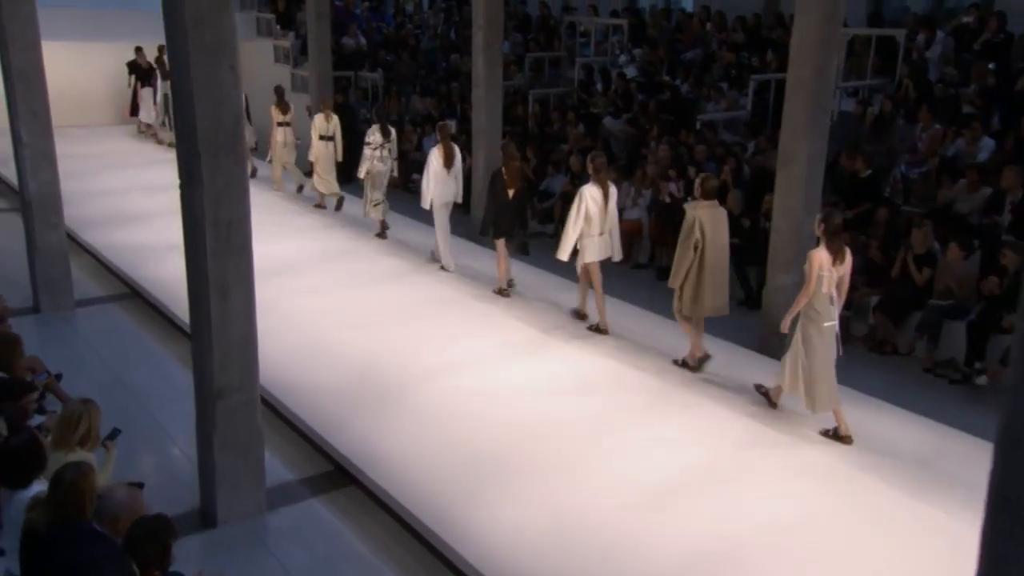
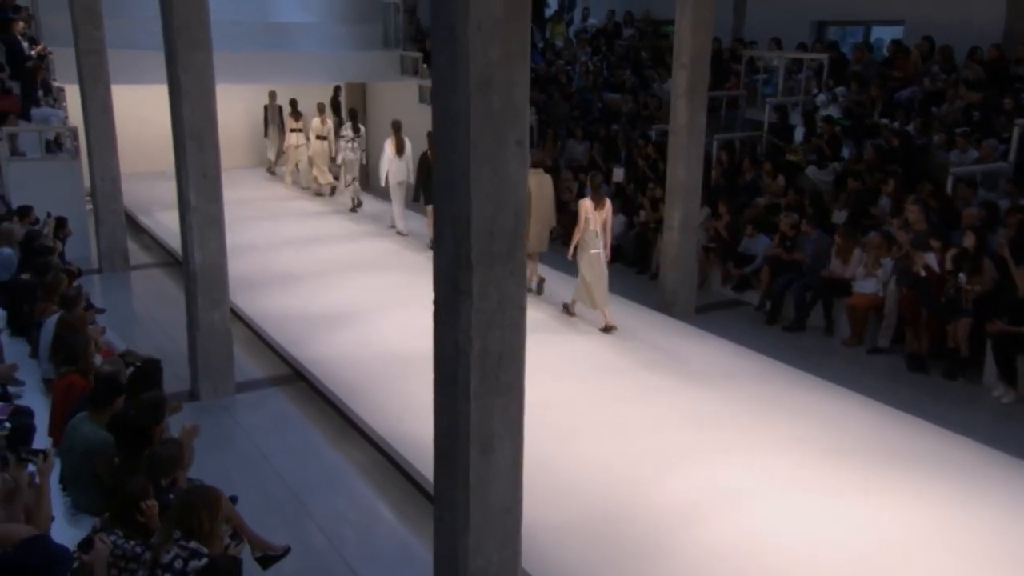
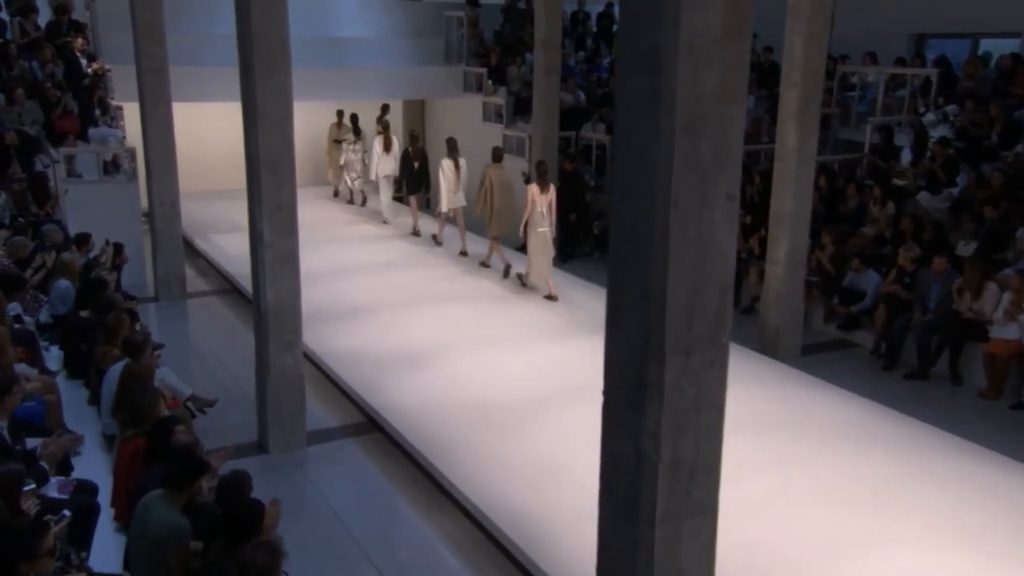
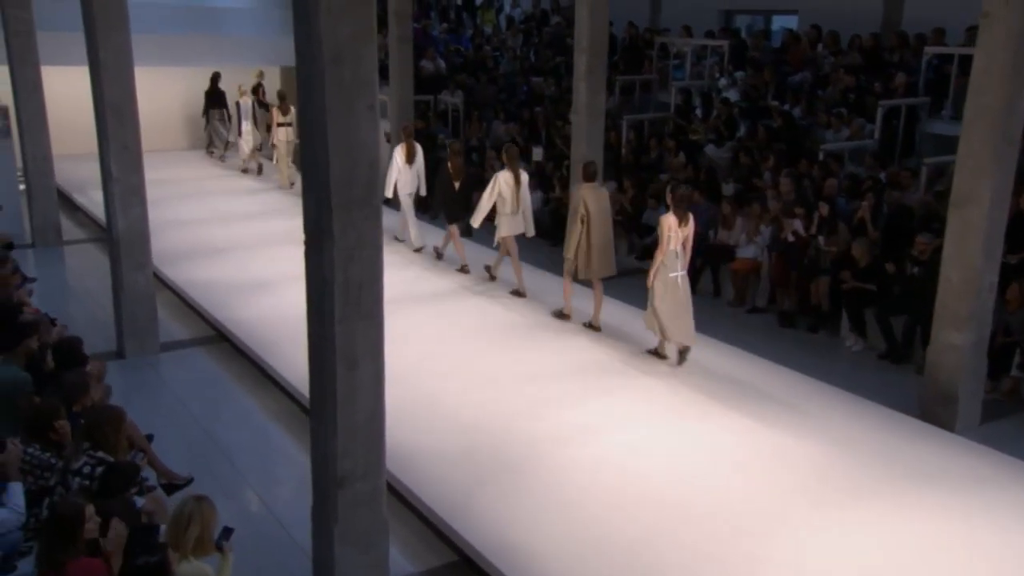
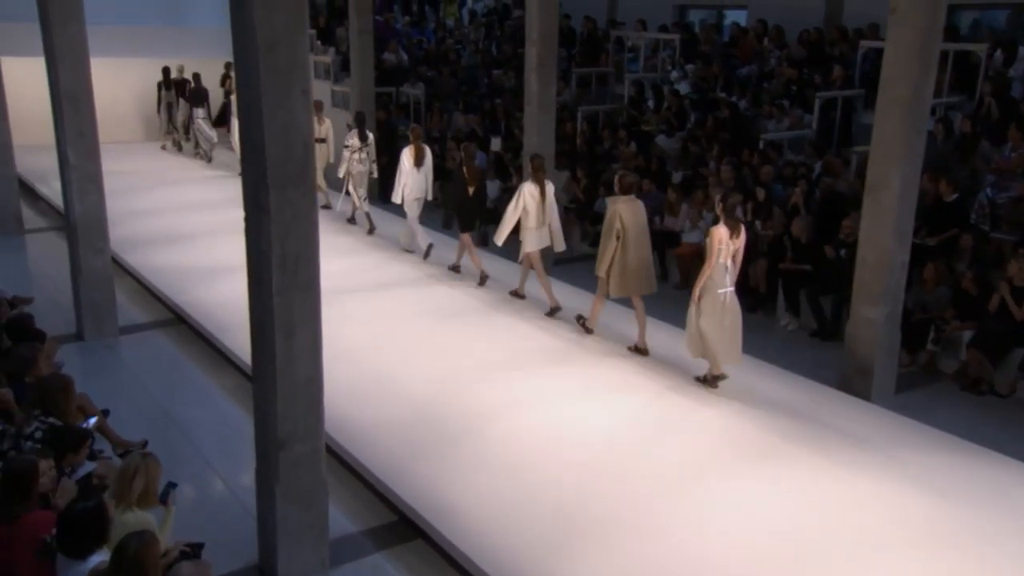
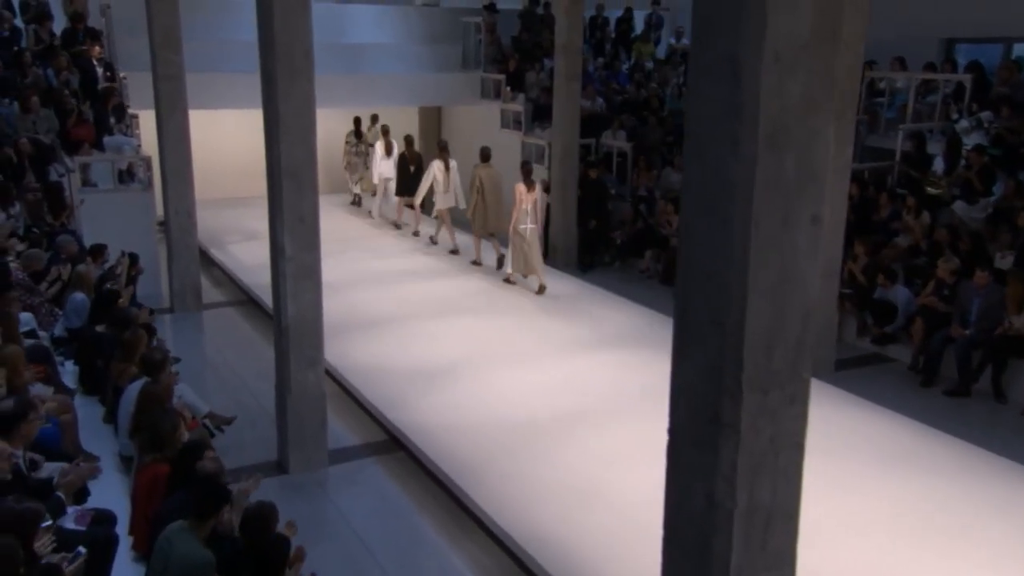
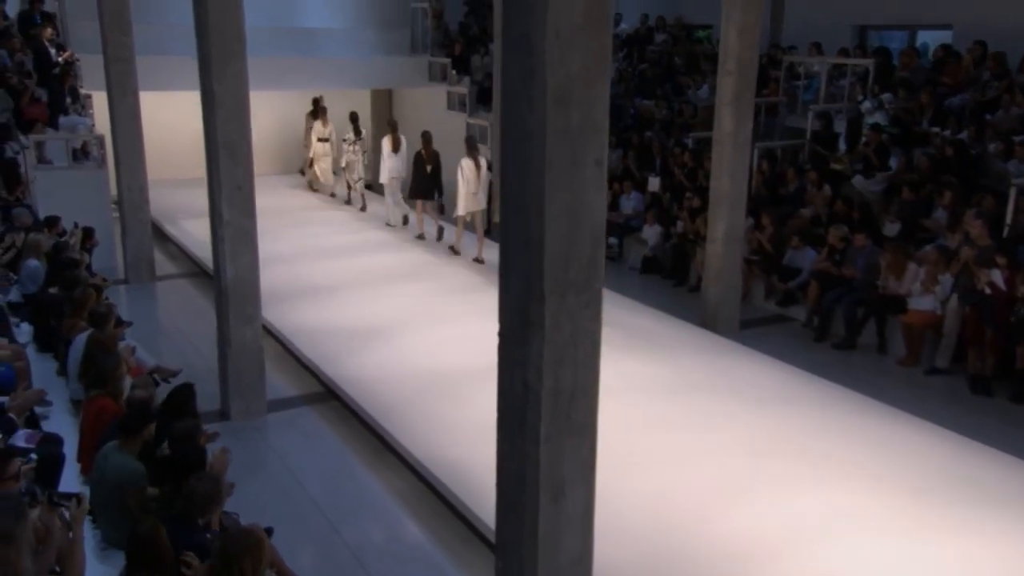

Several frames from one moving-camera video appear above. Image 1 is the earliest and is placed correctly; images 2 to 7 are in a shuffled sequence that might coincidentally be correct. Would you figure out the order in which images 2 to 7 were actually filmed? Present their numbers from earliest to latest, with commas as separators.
5, 4, 2, 7, 3, 6
